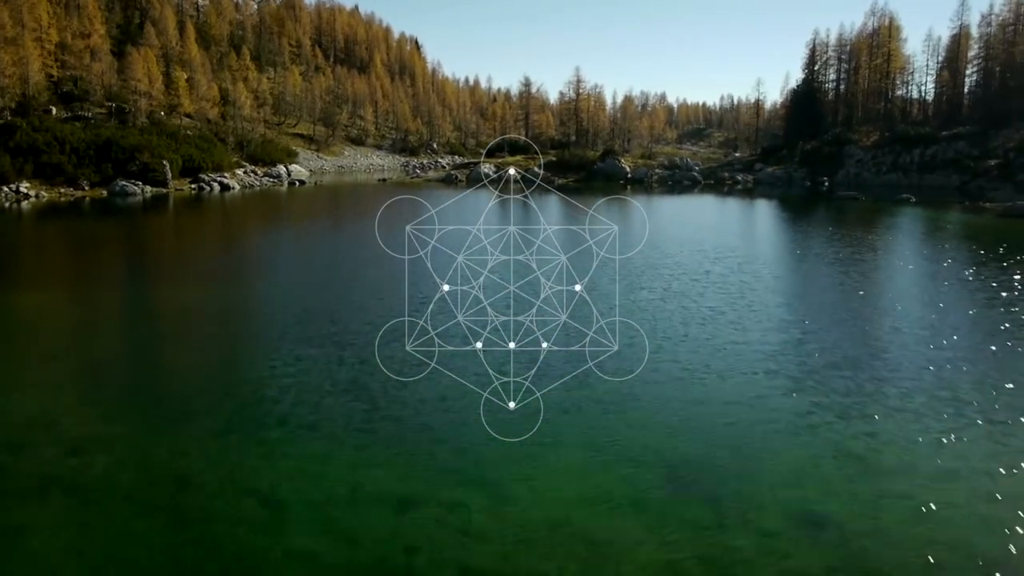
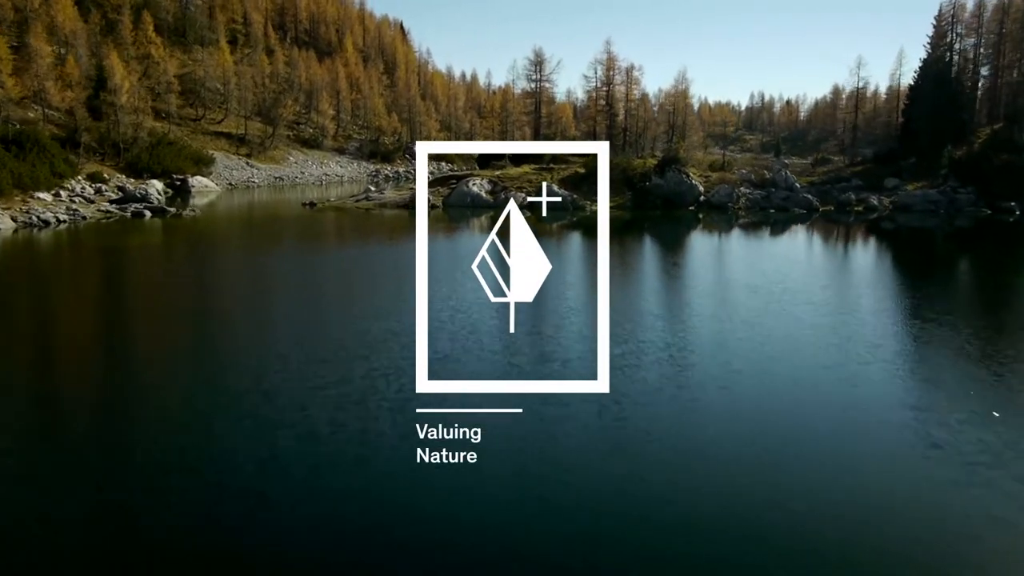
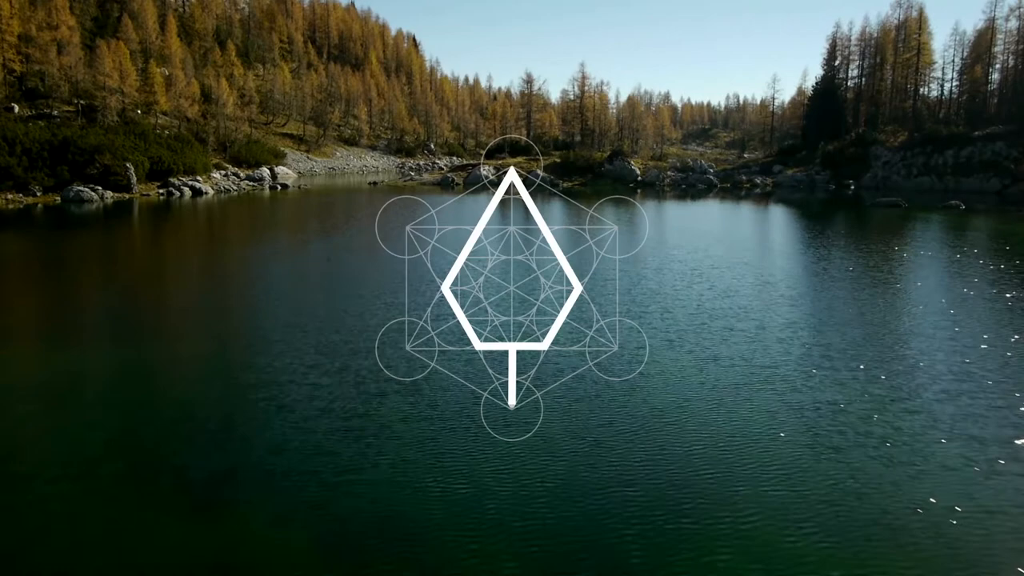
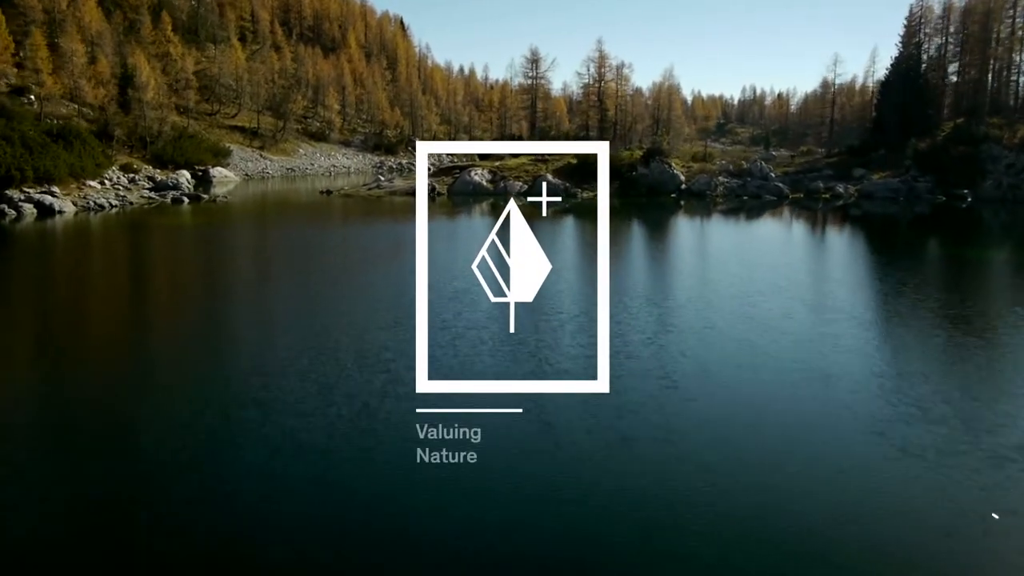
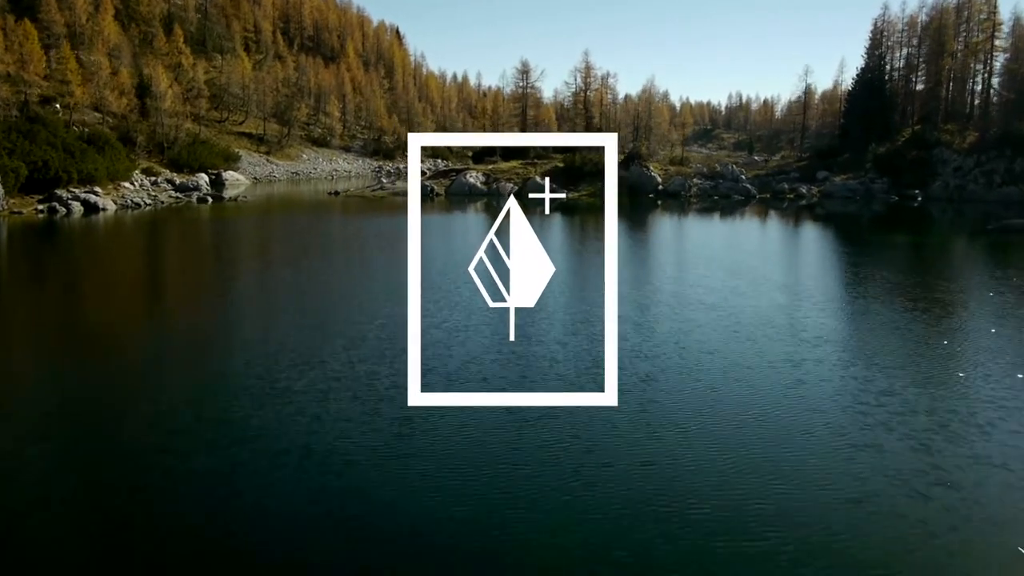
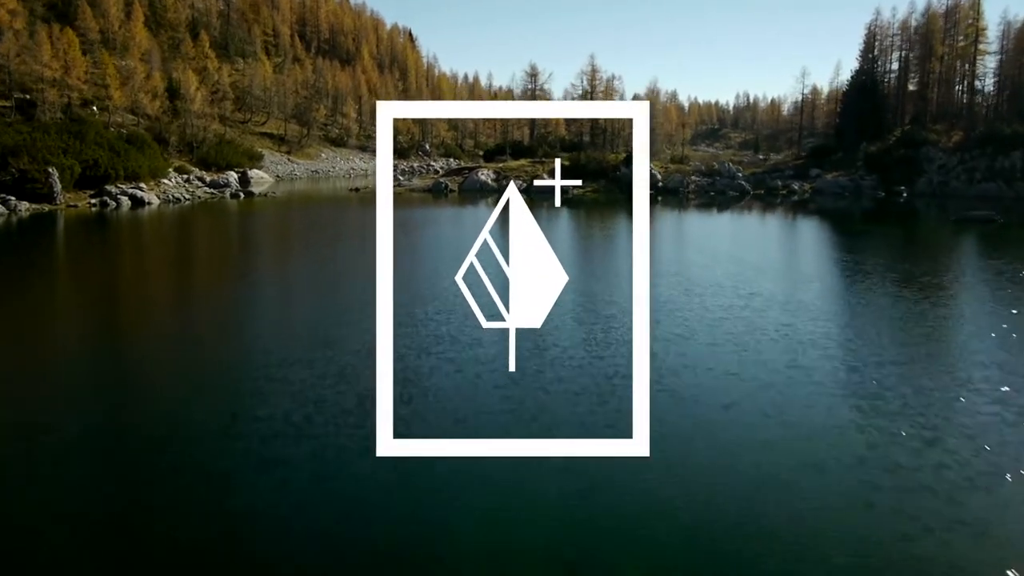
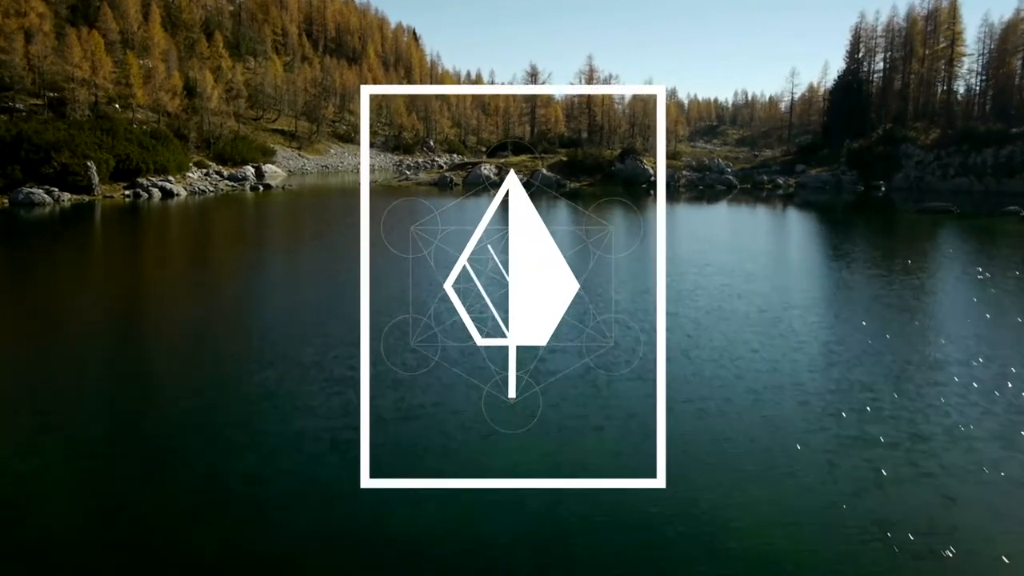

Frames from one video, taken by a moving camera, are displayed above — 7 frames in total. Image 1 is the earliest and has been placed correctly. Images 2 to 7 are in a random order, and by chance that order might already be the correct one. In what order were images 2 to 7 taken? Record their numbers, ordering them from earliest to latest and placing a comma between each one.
3, 7, 6, 5, 4, 2
